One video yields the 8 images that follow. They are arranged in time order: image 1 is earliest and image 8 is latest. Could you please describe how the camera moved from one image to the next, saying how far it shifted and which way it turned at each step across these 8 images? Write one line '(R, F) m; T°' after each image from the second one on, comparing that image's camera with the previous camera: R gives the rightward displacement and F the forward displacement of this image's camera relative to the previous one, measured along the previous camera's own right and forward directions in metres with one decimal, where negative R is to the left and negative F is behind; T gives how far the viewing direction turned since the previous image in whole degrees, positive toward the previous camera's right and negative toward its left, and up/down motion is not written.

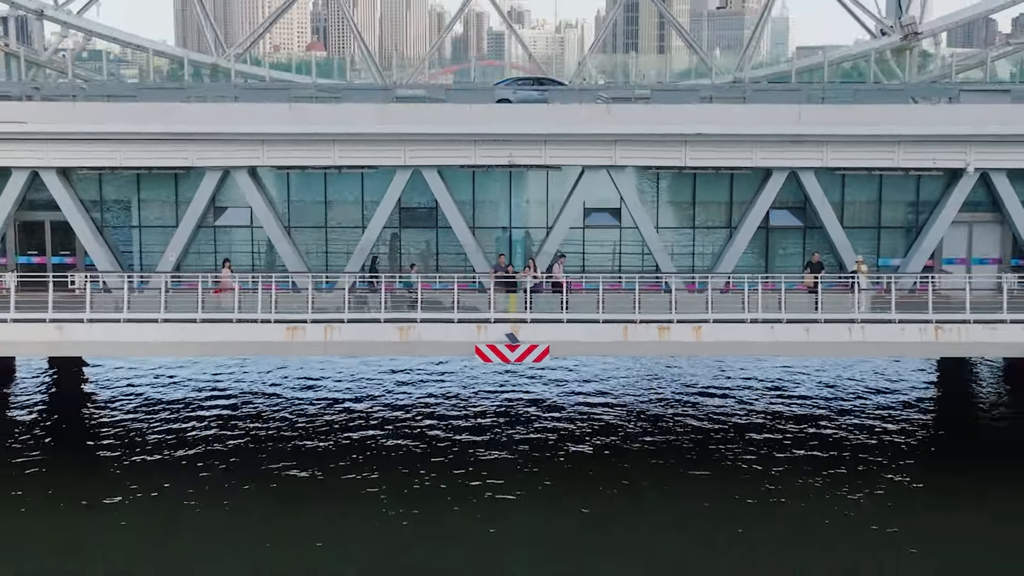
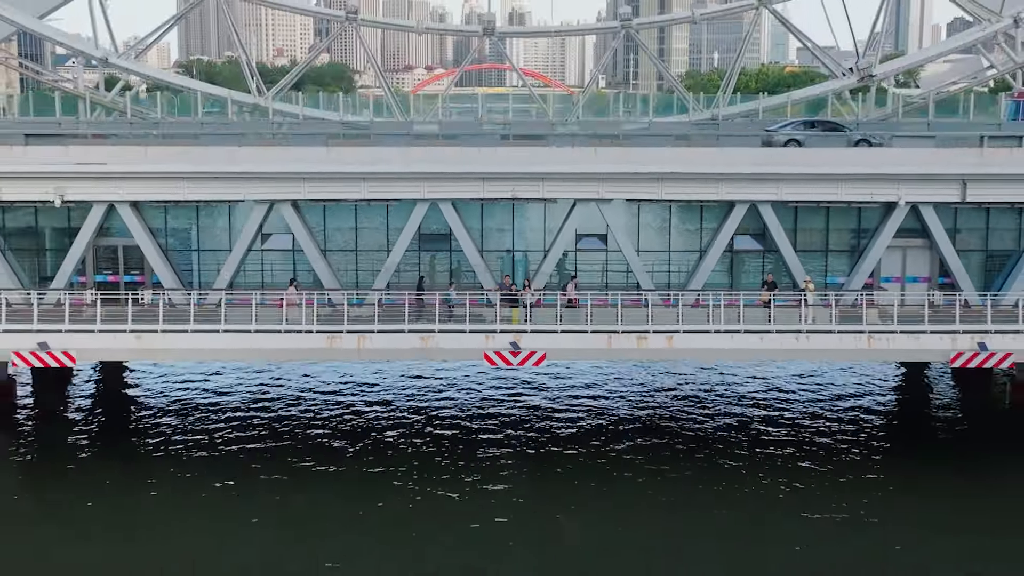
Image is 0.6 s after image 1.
(0.0, -2.1) m; 0°
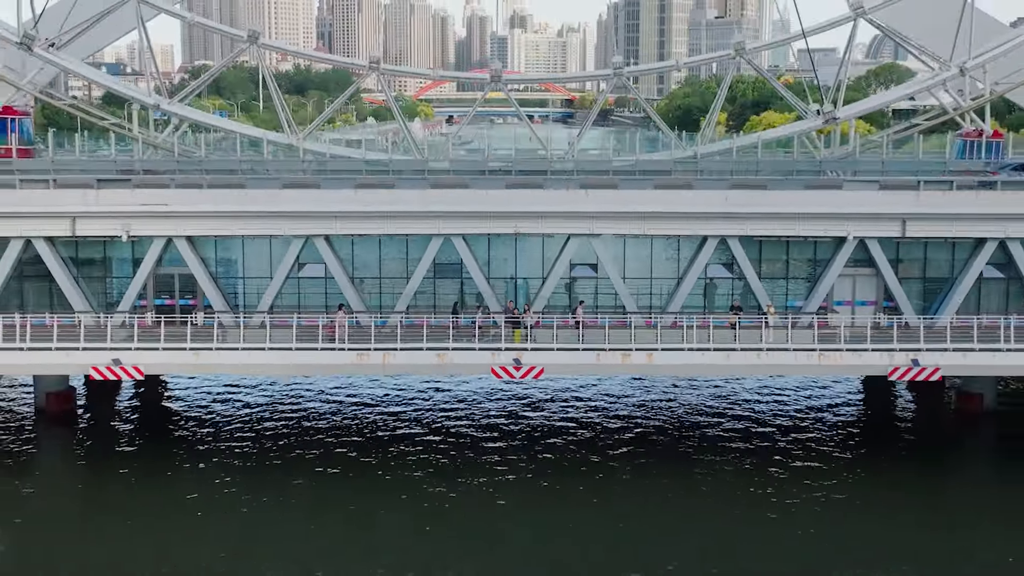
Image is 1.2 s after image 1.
(0.0, -2.1) m; 0°
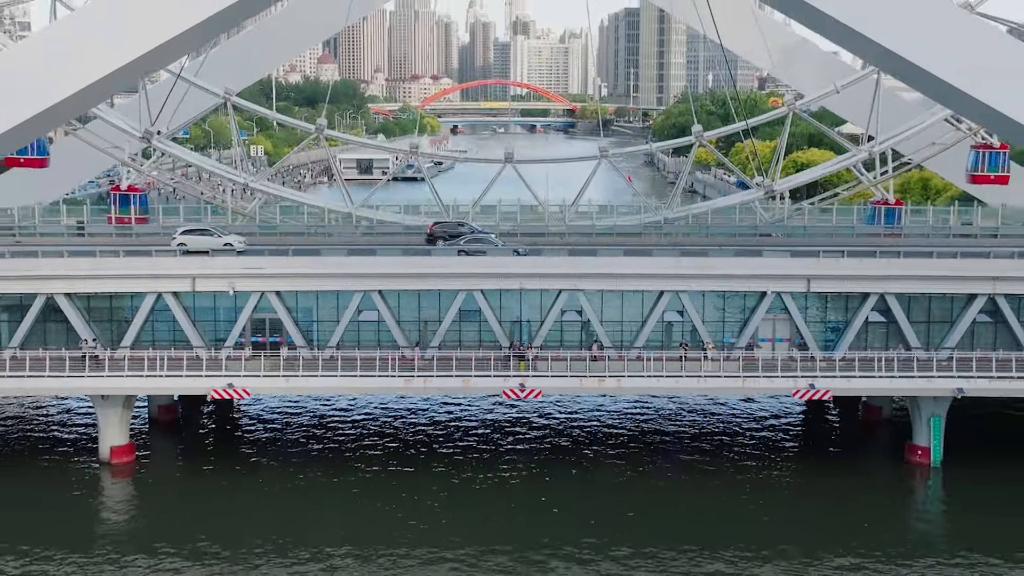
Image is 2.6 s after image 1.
(-0.1, -5.4) m; 0°
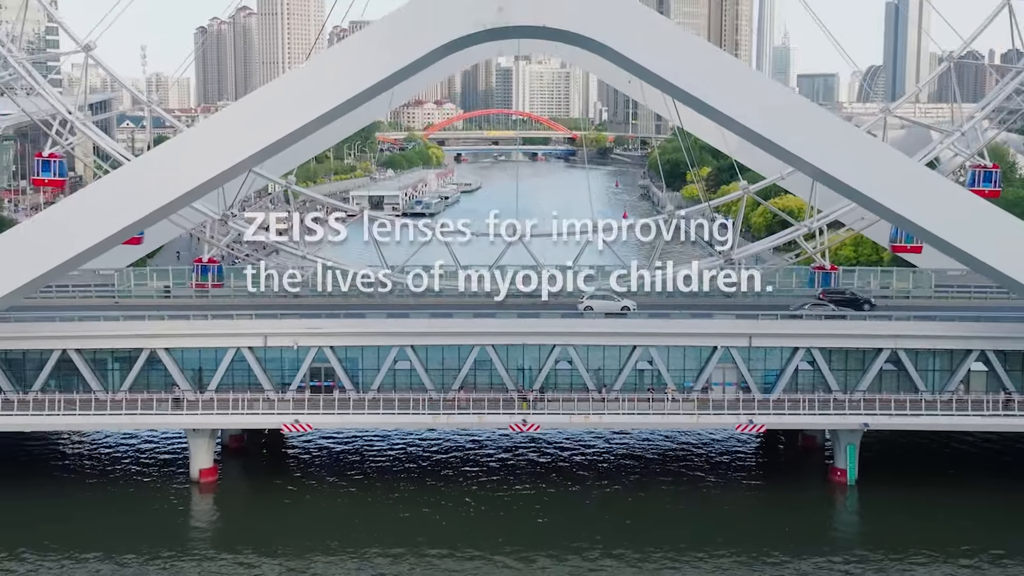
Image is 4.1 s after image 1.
(0.0, -5.6) m; 0°
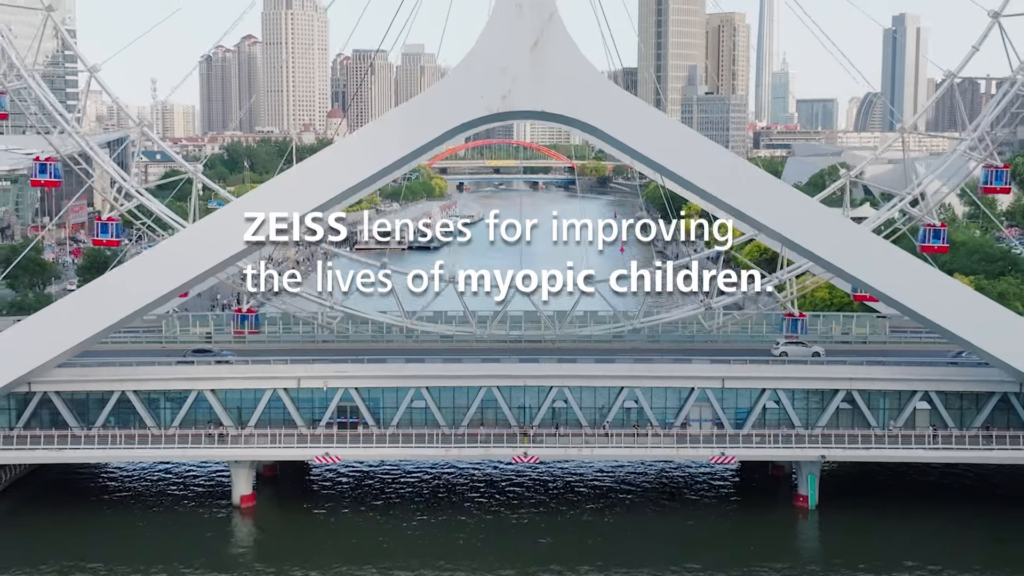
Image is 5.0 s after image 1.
(0.0, -3.8) m; 0°
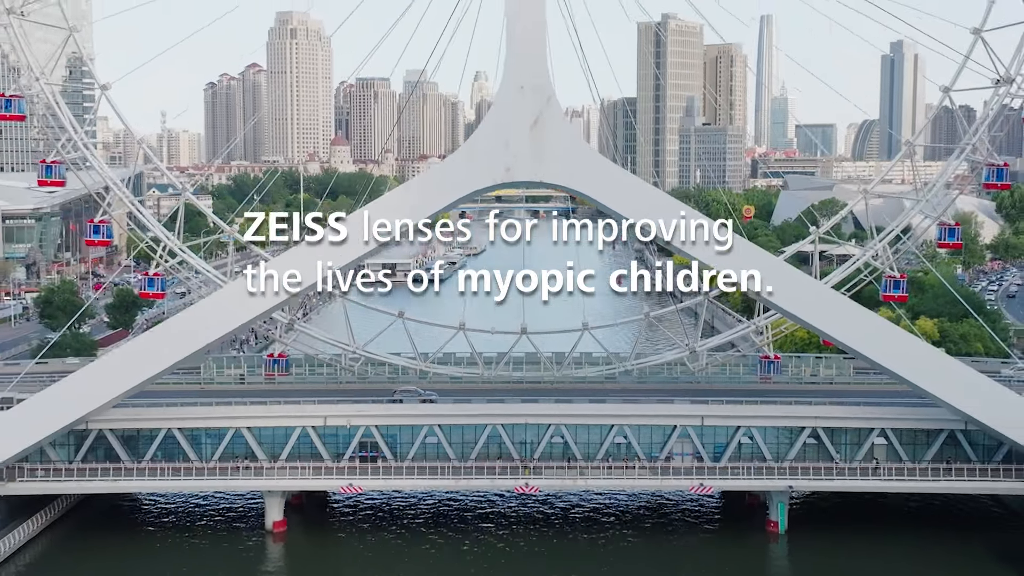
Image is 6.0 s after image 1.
(0.0, -3.8) m; 0°
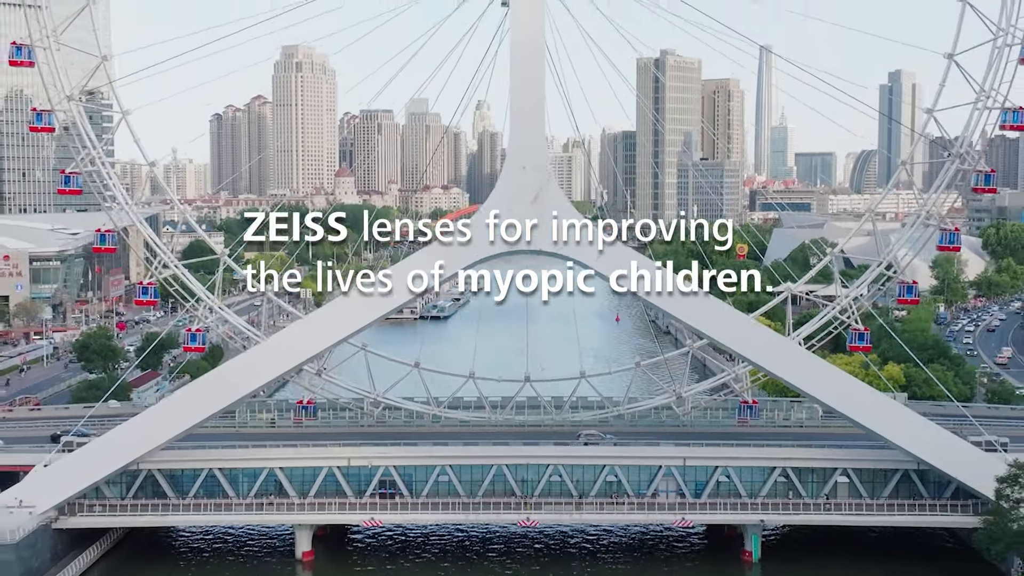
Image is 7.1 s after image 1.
(0.0, -4.3) m; 0°
